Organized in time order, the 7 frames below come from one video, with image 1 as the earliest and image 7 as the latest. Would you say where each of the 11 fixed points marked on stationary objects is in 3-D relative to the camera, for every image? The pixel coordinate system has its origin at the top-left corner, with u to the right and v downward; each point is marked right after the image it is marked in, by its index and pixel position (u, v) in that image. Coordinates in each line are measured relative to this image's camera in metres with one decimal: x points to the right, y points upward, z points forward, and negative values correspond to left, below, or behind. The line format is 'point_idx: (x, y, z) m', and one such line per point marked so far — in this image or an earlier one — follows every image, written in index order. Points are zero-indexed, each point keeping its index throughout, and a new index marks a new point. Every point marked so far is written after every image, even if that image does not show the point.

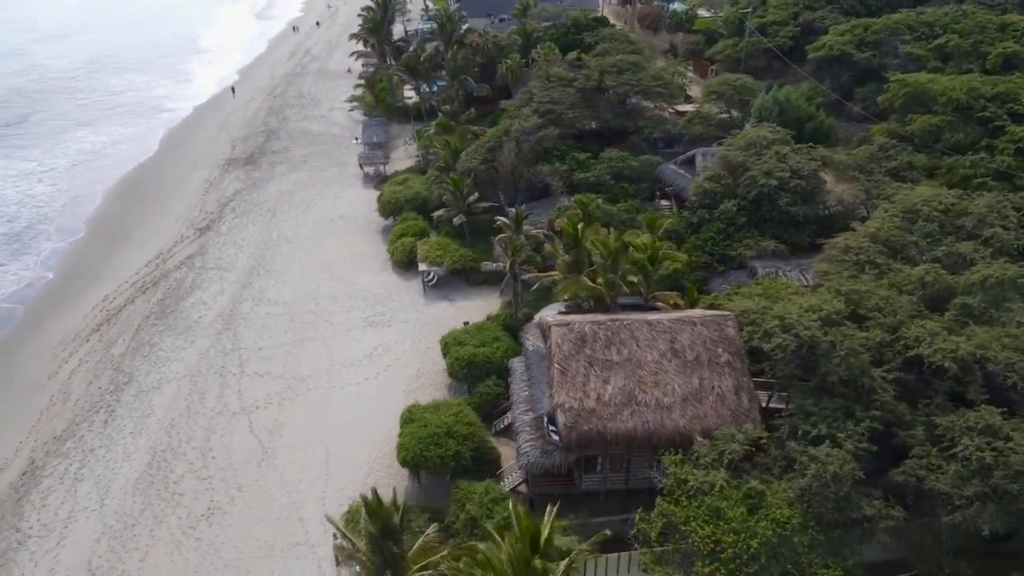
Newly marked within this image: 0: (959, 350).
0: (+10.1, -1.4, +17.3) m
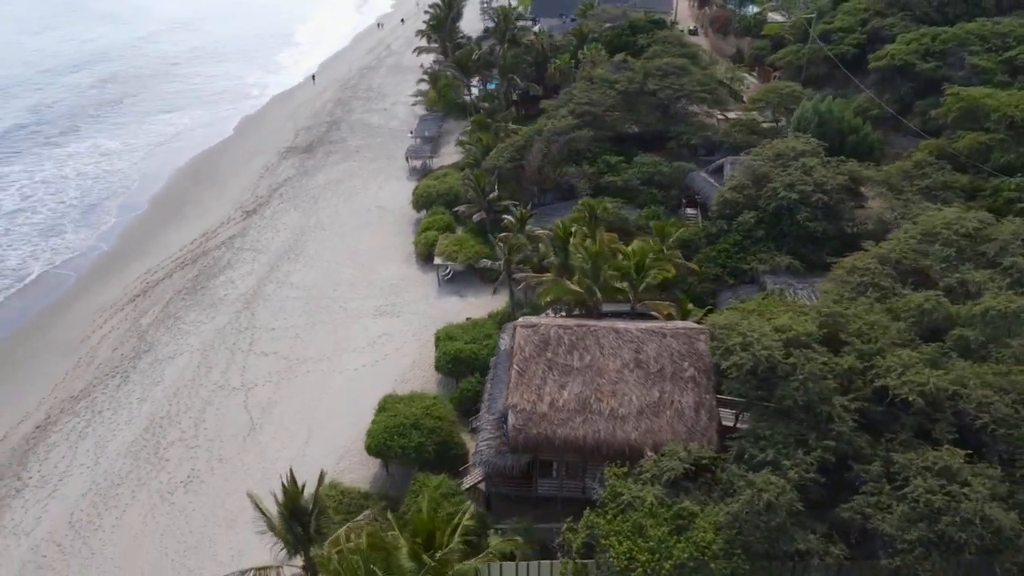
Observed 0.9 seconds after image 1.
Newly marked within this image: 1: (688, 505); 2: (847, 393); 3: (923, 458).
0: (+8.8, -2.1, +16.1) m
1: (+3.6, -4.5, +15.5) m
2: (+7.4, -2.3, +16.7) m
3: (+8.3, -3.5, +15.2) m
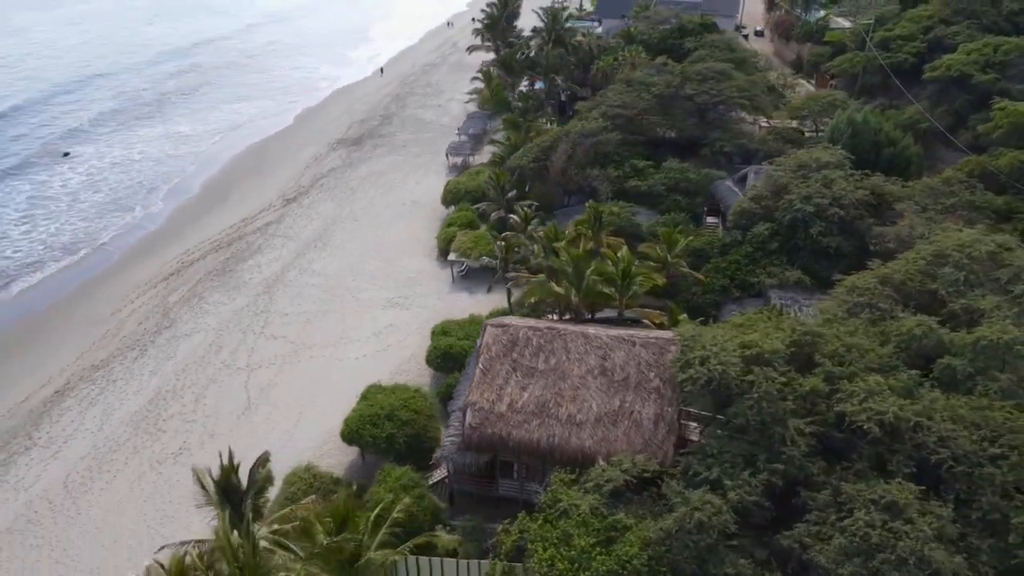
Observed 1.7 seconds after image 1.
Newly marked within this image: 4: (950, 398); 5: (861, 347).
0: (+7.5, -2.5, +15.2) m
1: (+2.2, -4.6, +15.1) m
2: (+6.2, -2.7, +15.9) m
3: (+6.9, -3.9, +14.4) m
4: (+9.3, -2.4, +16.0) m
5: (+8.3, -1.4, +17.8) m
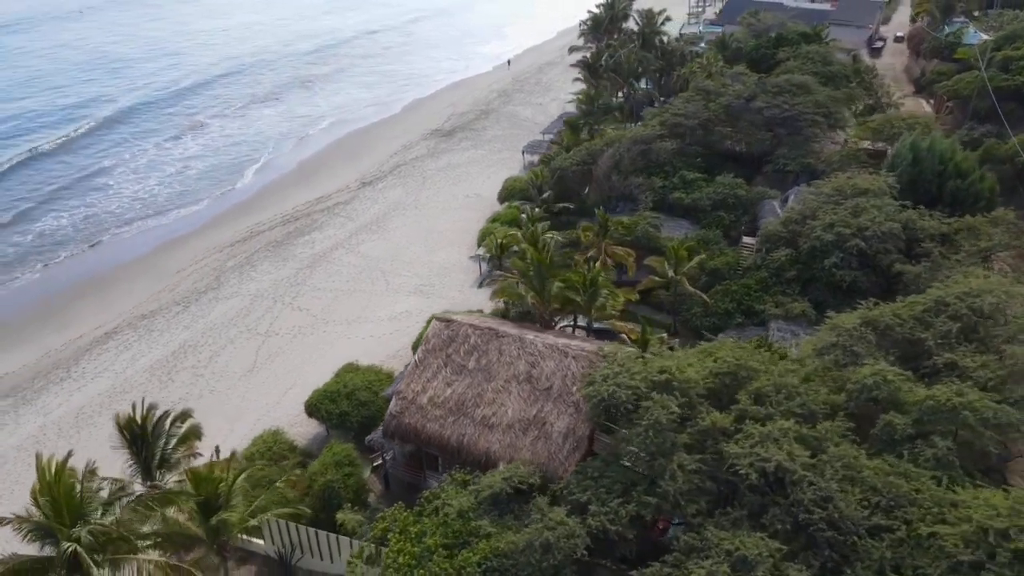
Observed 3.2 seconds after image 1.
0: (+4.8, -3.2, +14.0) m
1: (-0.6, -4.7, +15.0) m
2: (+3.7, -3.2, +15.0) m
3: (+3.9, -4.5, +13.3) m
4: (+6.7, -3.3, +14.4) m
5: (+6.2, -2.2, +16.3) m
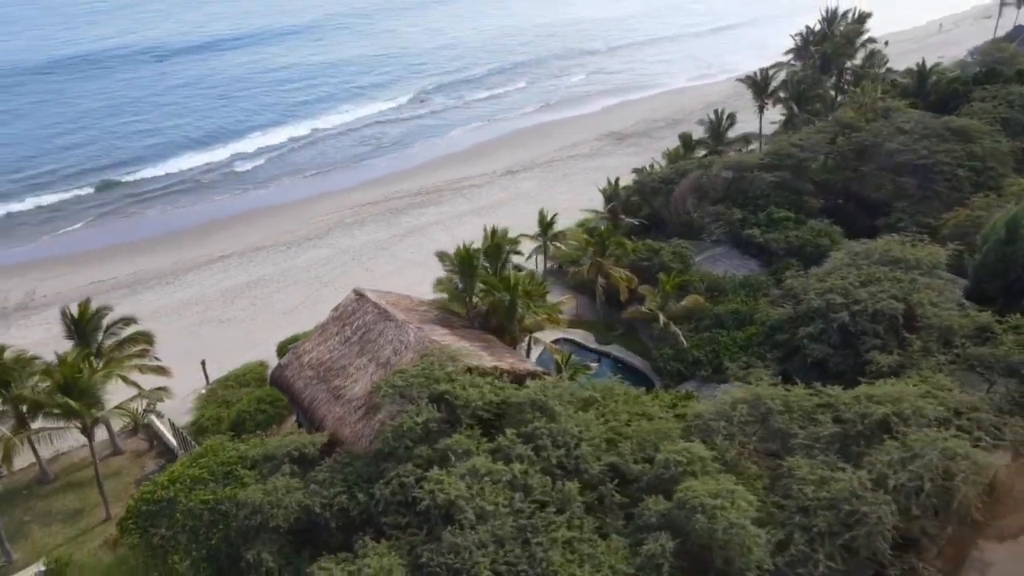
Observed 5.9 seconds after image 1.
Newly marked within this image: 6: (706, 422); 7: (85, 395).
0: (-1.1, -3.6, +13.2) m
1: (-5.8, -4.0, +16.3) m
2: (-1.7, -3.5, +14.5) m
3: (-2.4, -4.7, +13.0) m
4: (+0.8, -4.1, +12.9) m
5: (+1.3, -3.1, +14.8) m
6: (+4.1, -2.8, +15.8) m
7: (-10.5, -2.6, +18.3) m
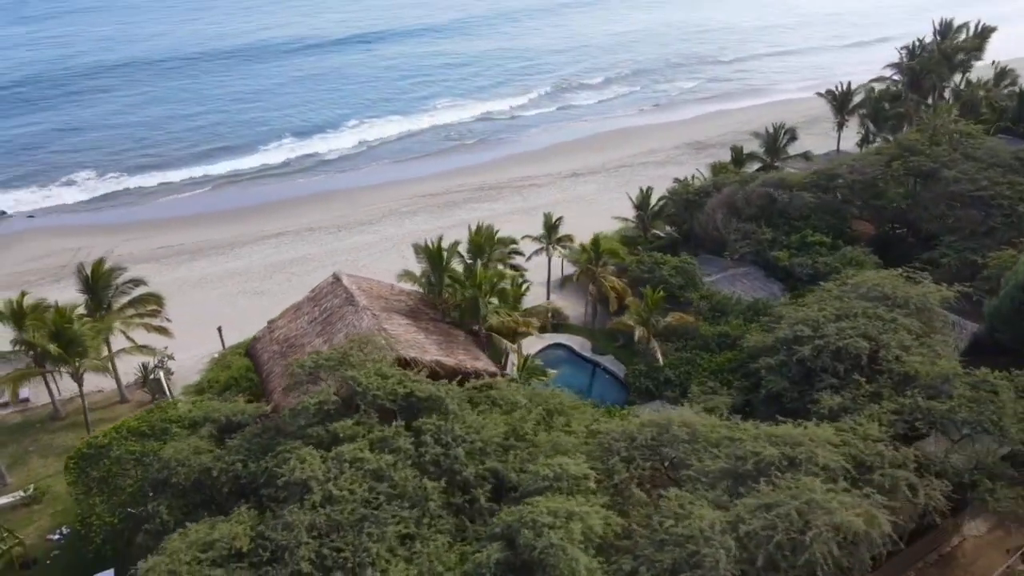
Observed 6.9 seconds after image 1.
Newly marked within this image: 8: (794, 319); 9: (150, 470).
0: (-3.6, -3.4, +13.6) m
1: (-7.8, -3.3, +17.4) m
2: (-4.0, -3.2, +15.0) m
3: (-5.1, -4.3, +13.6) m
4: (-1.9, -4.1, +12.9) m
5: (-1.0, -3.1, +14.7) m
6: (+2.0, -3.1, +15.3) m
7: (-11.9, -1.5, +20.2) m
8: (+7.2, -0.8, +18.9) m
9: (-7.8, -3.9, +16.2) m
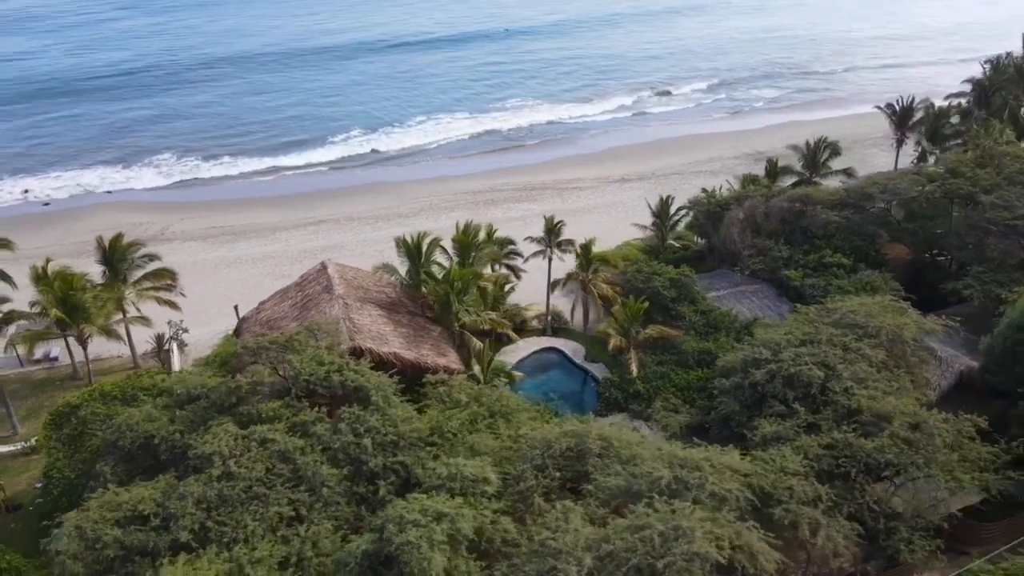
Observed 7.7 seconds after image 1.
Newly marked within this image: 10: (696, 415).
0: (-5.5, -3.0, +14.2) m
1: (-9.2, -2.7, +18.6) m
2: (-5.7, -2.8, +15.6) m
3: (-7.0, -3.9, +14.4) m
4: (-4.0, -3.9, +13.3) m
5: (-2.7, -2.9, +15.0) m
6: (+0.2, -3.2, +15.1) m
7: (-12.7, -0.7, +21.8) m
8: (+6.0, -1.3, +18.1) m
9: (-9.4, -3.3, +17.3) m
10: (+4.4, -3.1, +18.4) m
